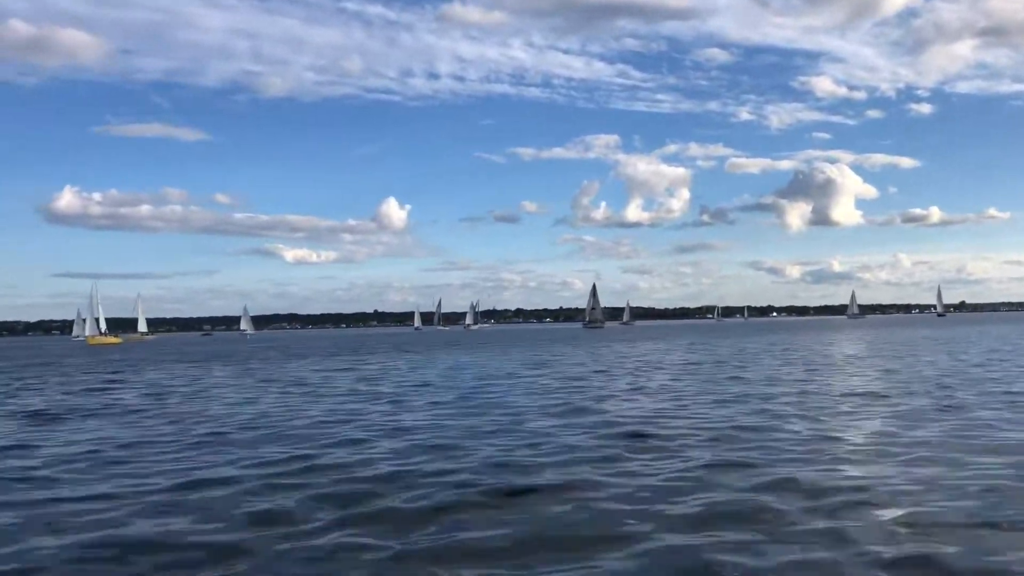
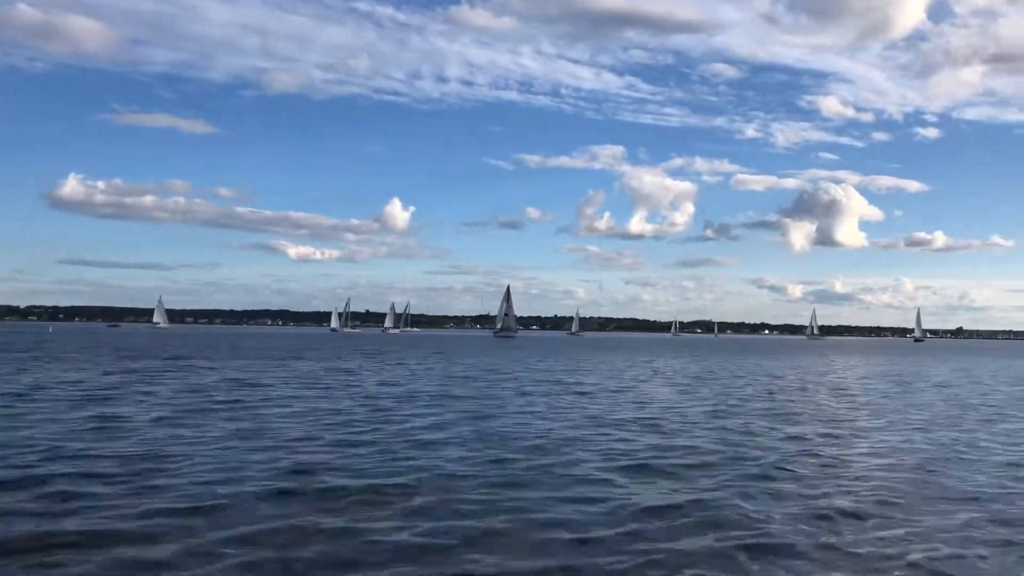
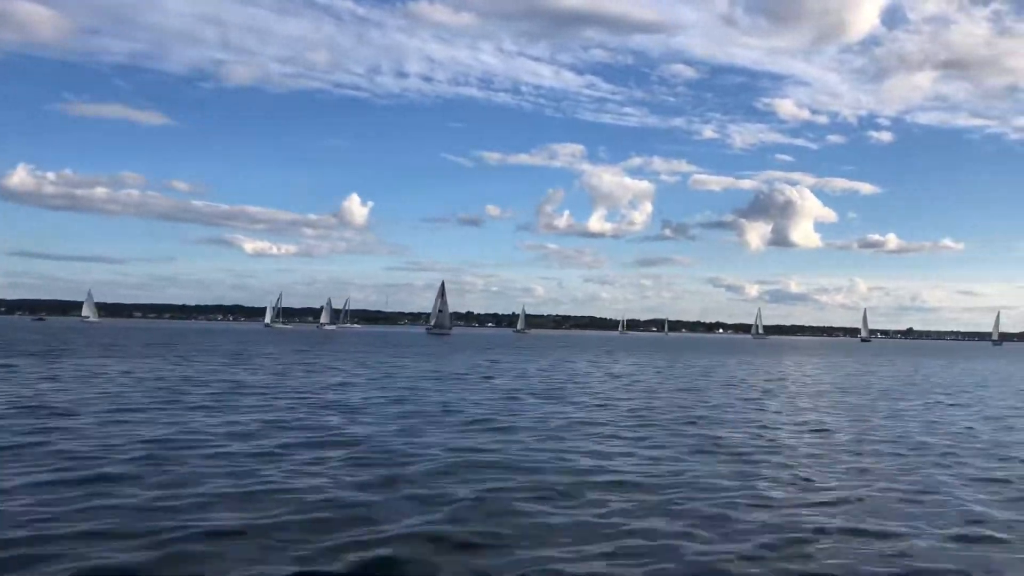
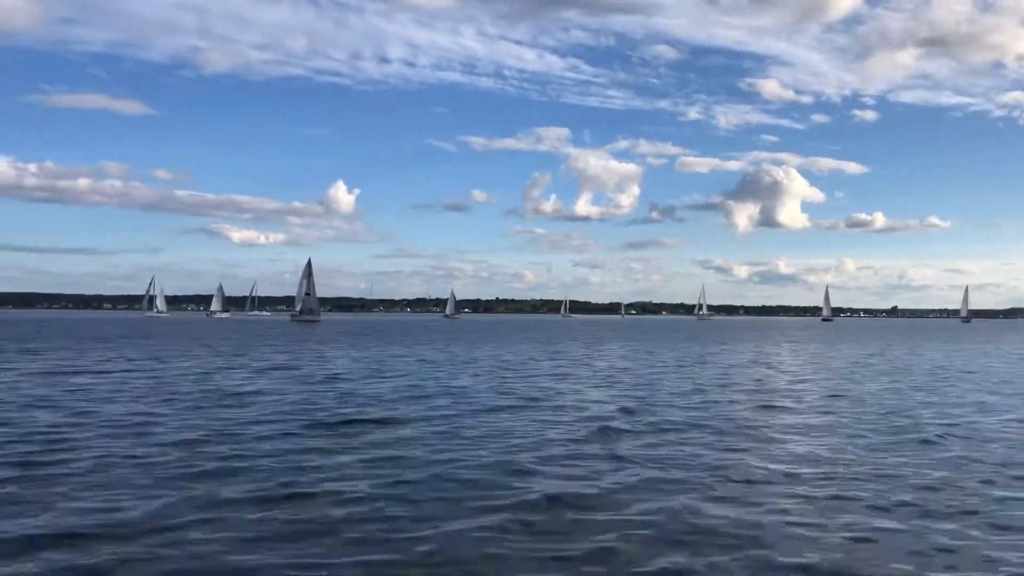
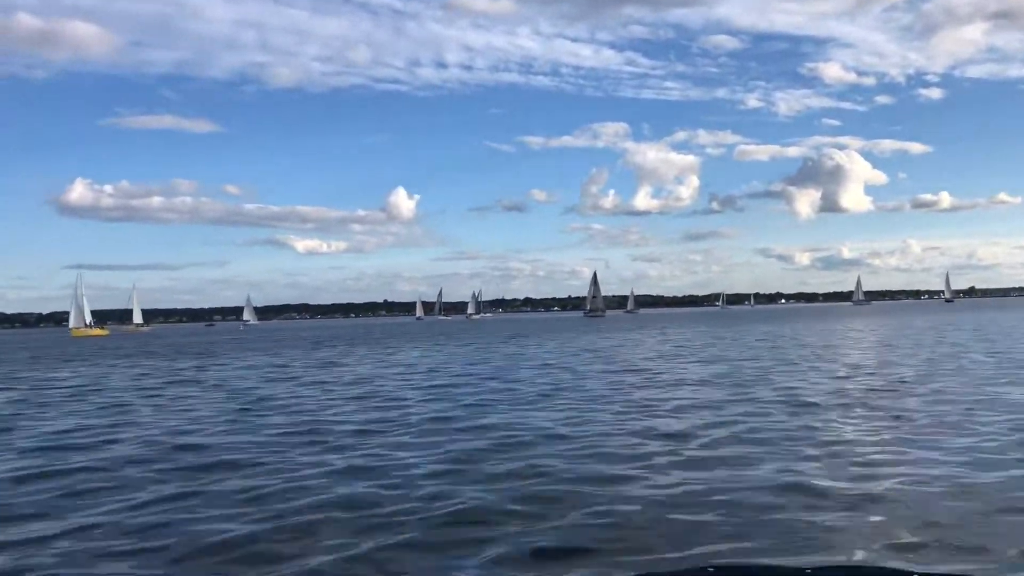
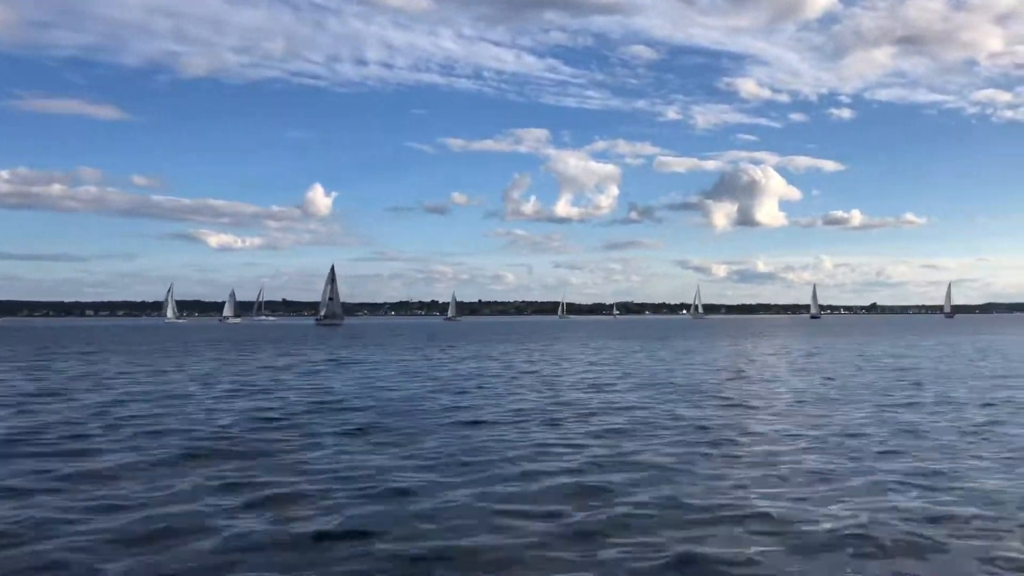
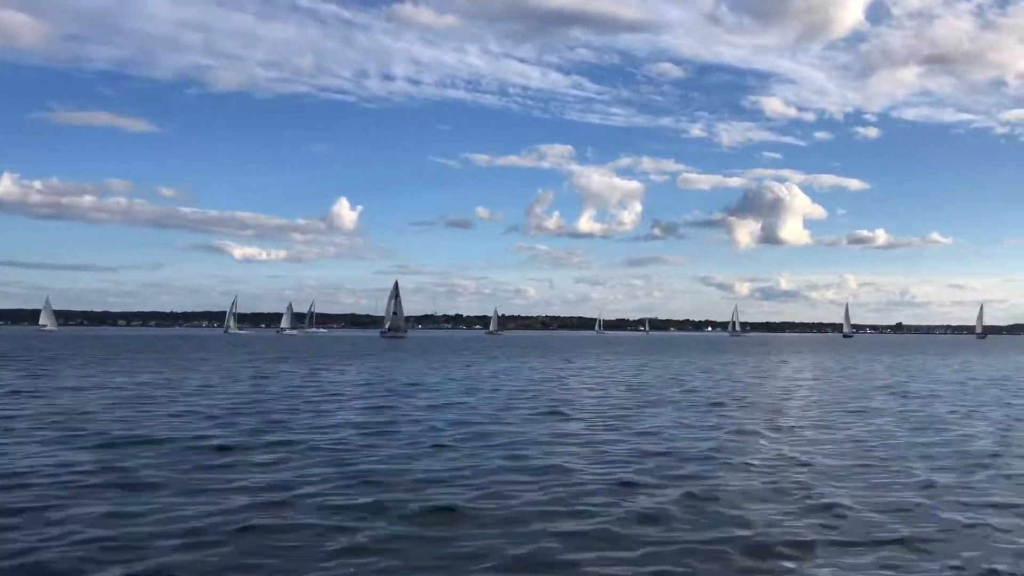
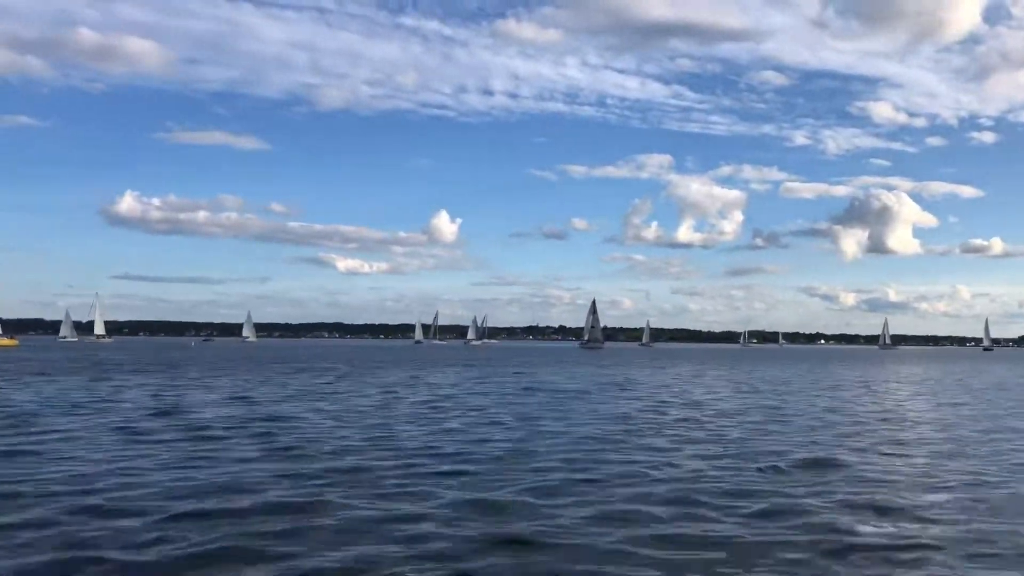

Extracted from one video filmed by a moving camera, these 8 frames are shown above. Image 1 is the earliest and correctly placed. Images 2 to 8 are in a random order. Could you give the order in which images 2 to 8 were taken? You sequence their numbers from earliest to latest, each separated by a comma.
5, 8, 2, 3, 7, 6, 4
